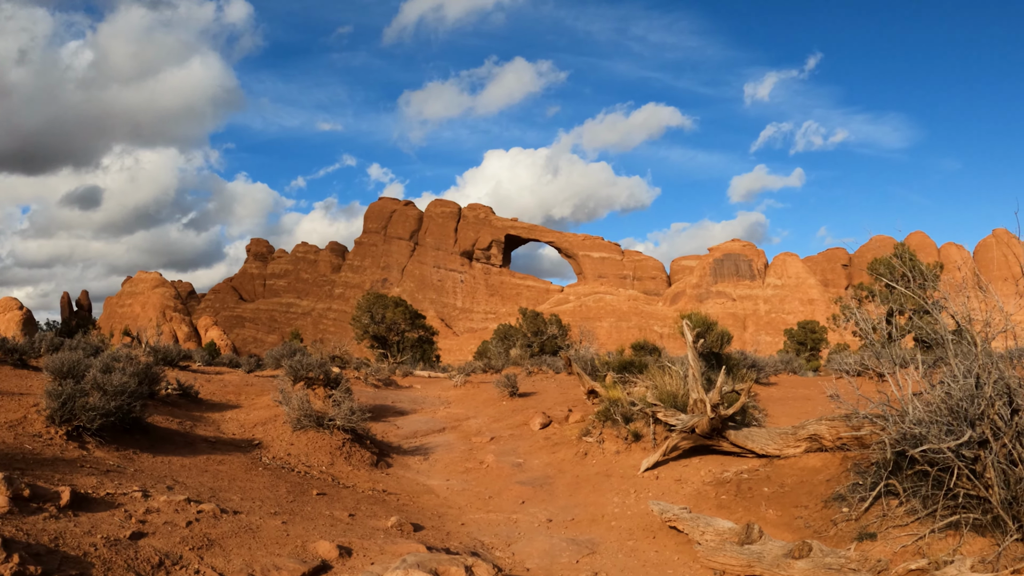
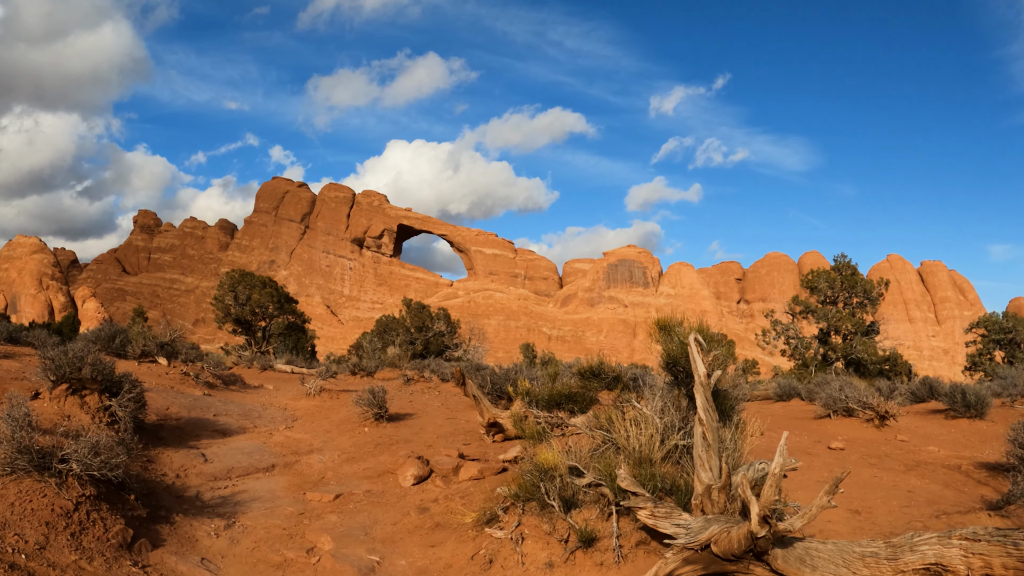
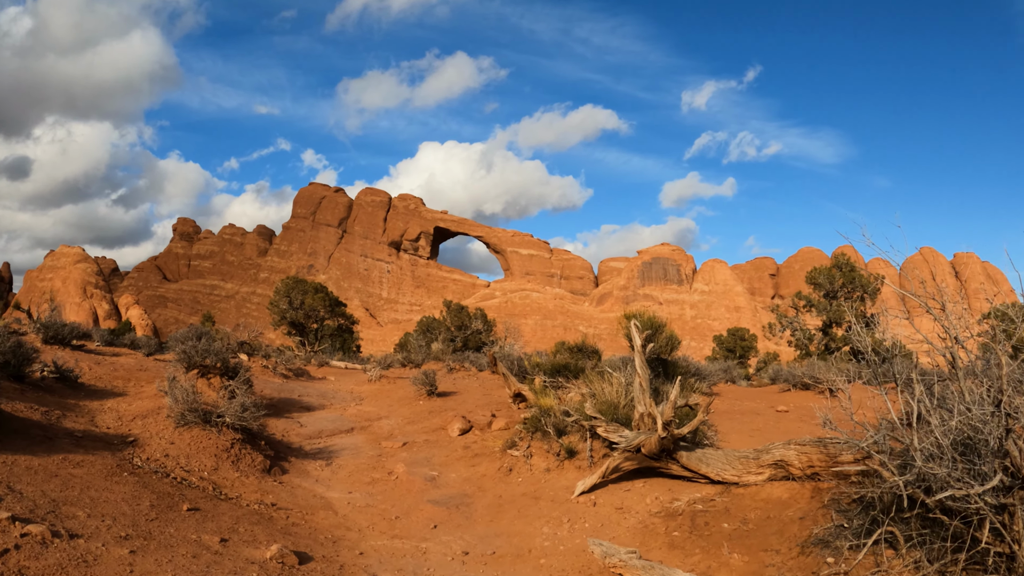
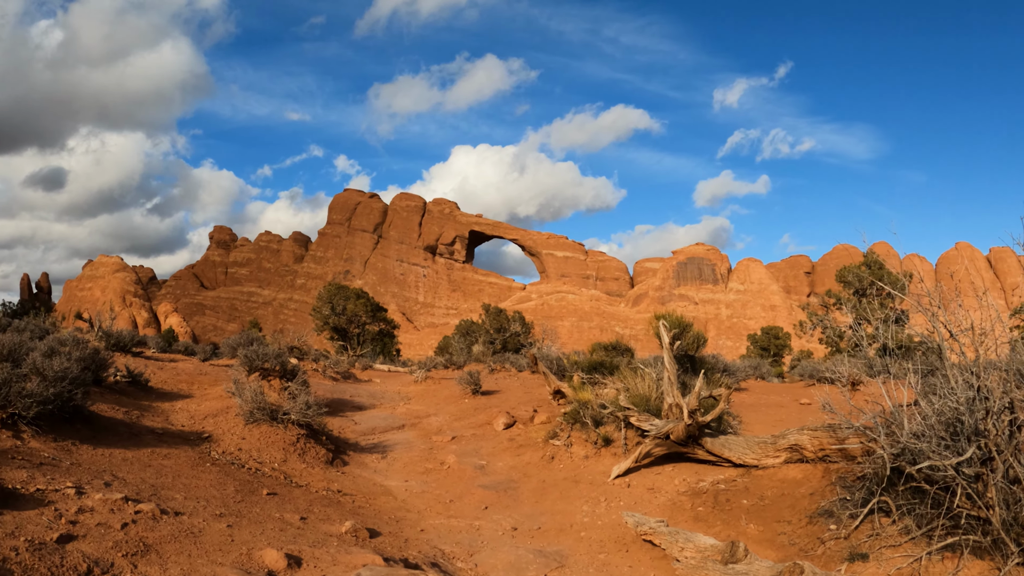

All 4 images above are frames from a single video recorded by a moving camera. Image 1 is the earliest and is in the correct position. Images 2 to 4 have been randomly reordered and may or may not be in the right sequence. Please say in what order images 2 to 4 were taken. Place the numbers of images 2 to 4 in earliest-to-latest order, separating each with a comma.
4, 3, 2
